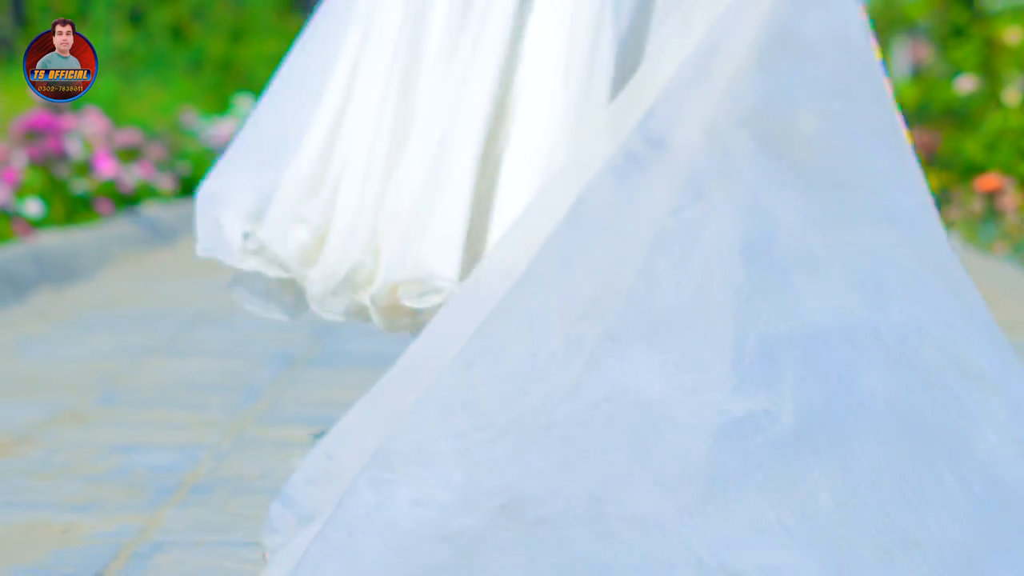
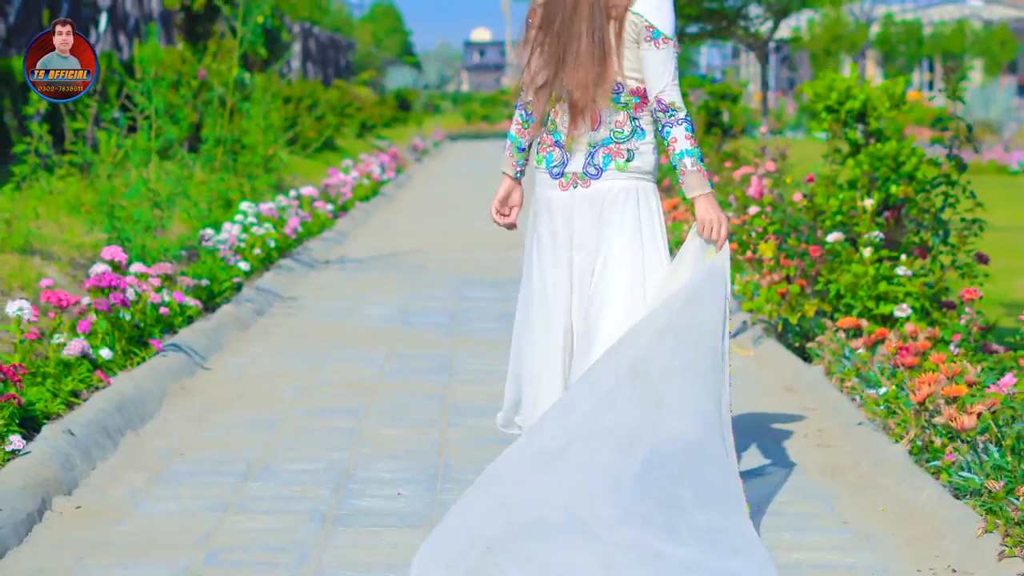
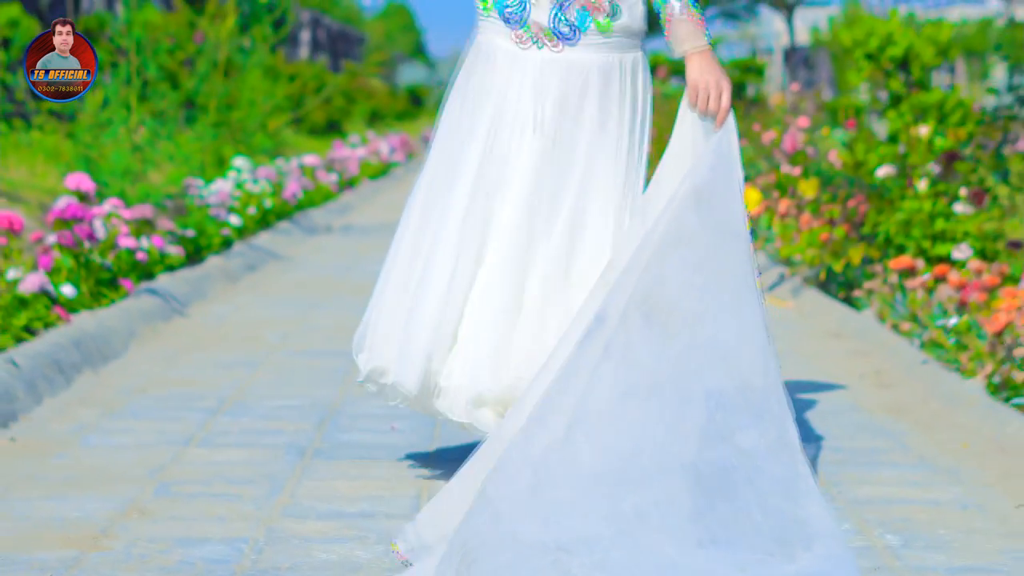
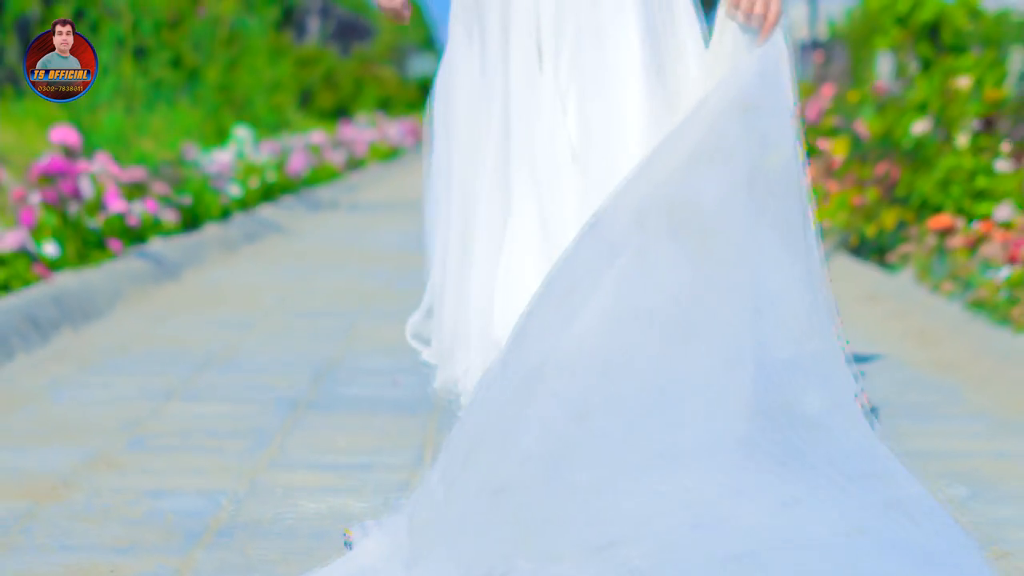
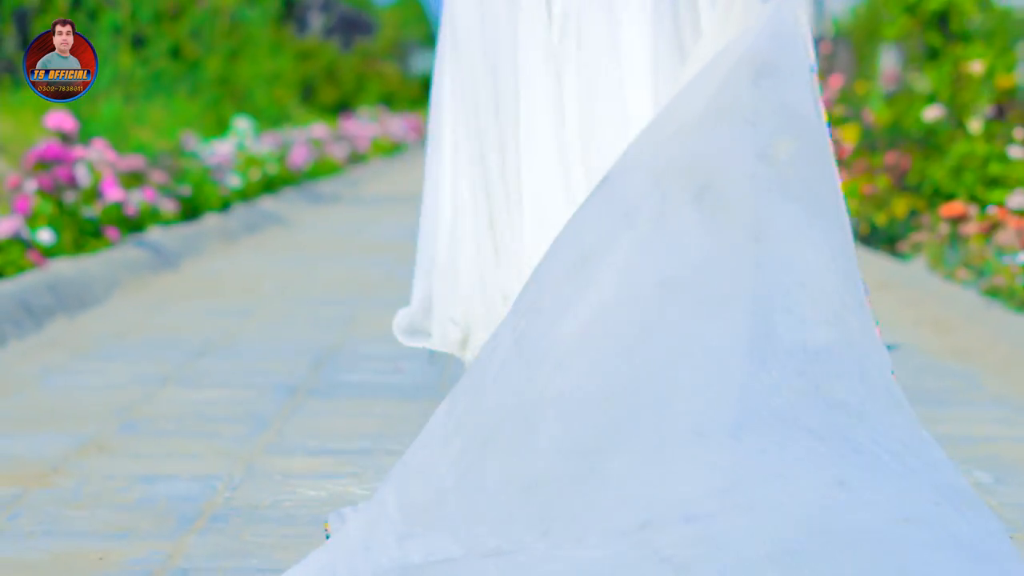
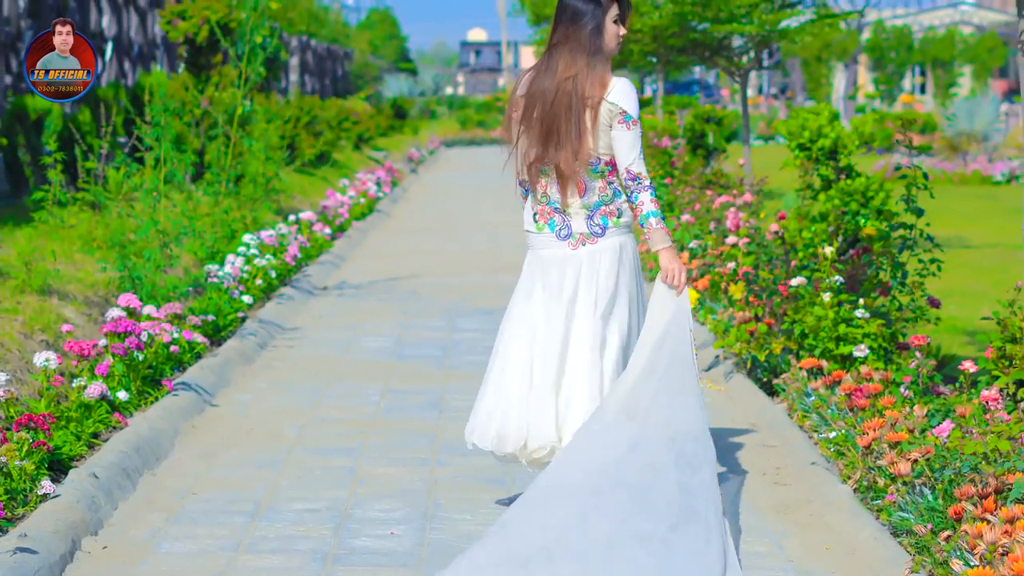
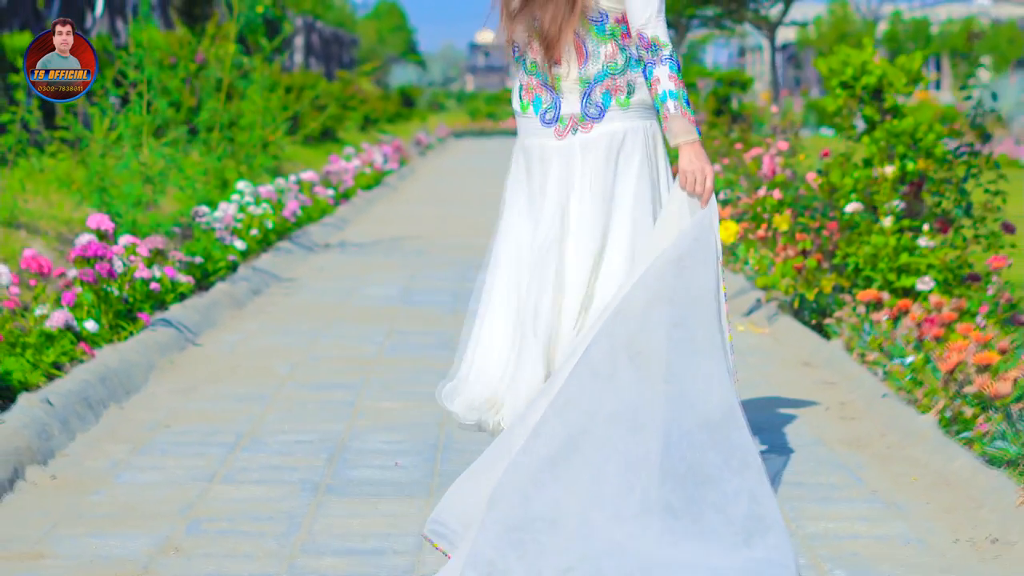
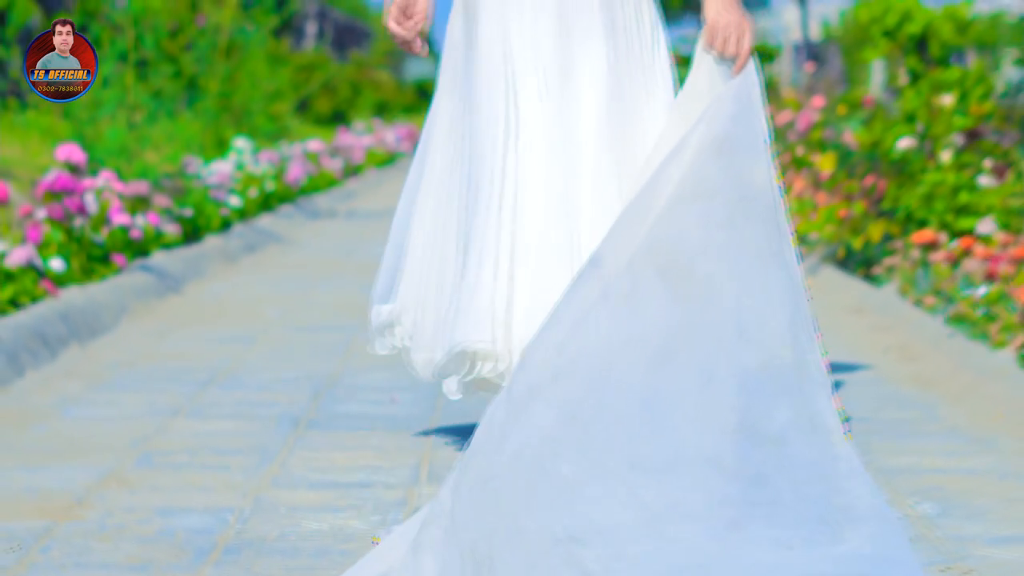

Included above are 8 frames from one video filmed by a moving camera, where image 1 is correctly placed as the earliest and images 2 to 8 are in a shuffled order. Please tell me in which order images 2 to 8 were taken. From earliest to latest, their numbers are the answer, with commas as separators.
5, 4, 8, 3, 7, 2, 6
